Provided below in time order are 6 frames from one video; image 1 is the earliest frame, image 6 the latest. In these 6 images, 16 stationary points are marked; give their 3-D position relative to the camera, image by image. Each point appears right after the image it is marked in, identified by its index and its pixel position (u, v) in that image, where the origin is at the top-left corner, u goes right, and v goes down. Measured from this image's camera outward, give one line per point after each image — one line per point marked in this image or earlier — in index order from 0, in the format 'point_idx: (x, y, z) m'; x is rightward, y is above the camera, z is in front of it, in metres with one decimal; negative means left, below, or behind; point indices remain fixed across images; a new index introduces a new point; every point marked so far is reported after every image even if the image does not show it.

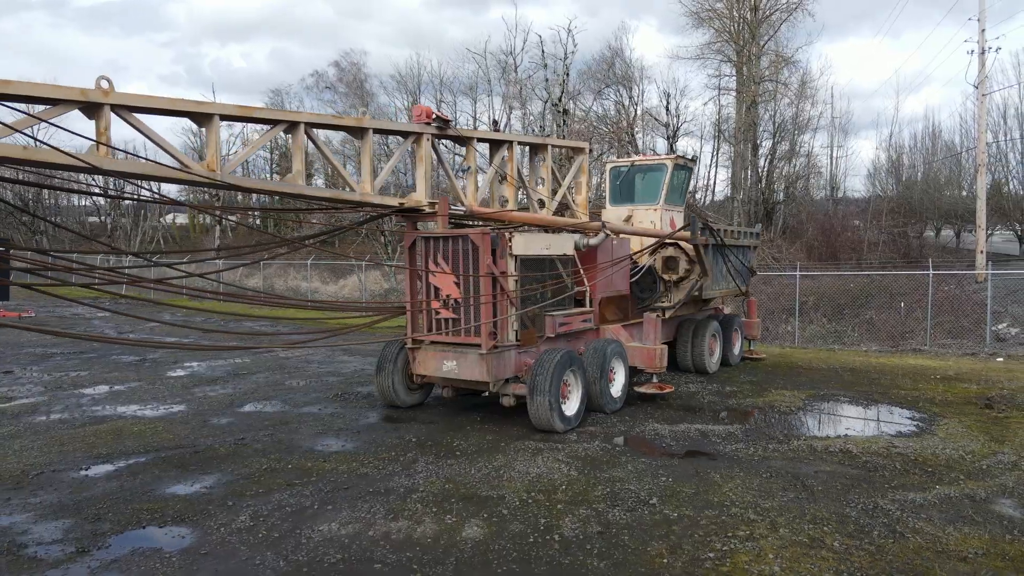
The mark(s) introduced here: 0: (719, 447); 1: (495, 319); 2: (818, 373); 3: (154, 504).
0: (+2.1, -1.5, +6.4) m
1: (-0.2, -0.3, +6.9) m
2: (+5.4, -1.5, +11.6) m
3: (-2.4, -1.5, +4.5) m
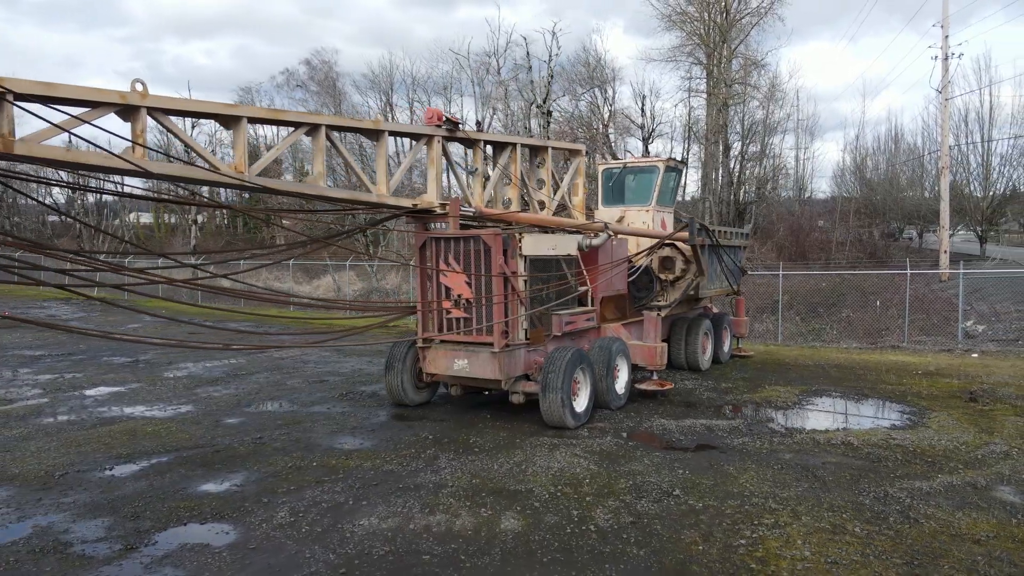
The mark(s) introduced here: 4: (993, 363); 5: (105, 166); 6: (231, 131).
0: (+2.2, -1.5, +6.7) m
1: (-0.1, -0.3, +7.1) m
2: (+5.3, -1.5, +11.9) m
3: (-2.2, -1.5, +4.5) m
4: (+9.6, -1.5, +13.2) m
5: (-2.5, +0.7, +4.1) m
6: (-2.2, +1.2, +5.1) m
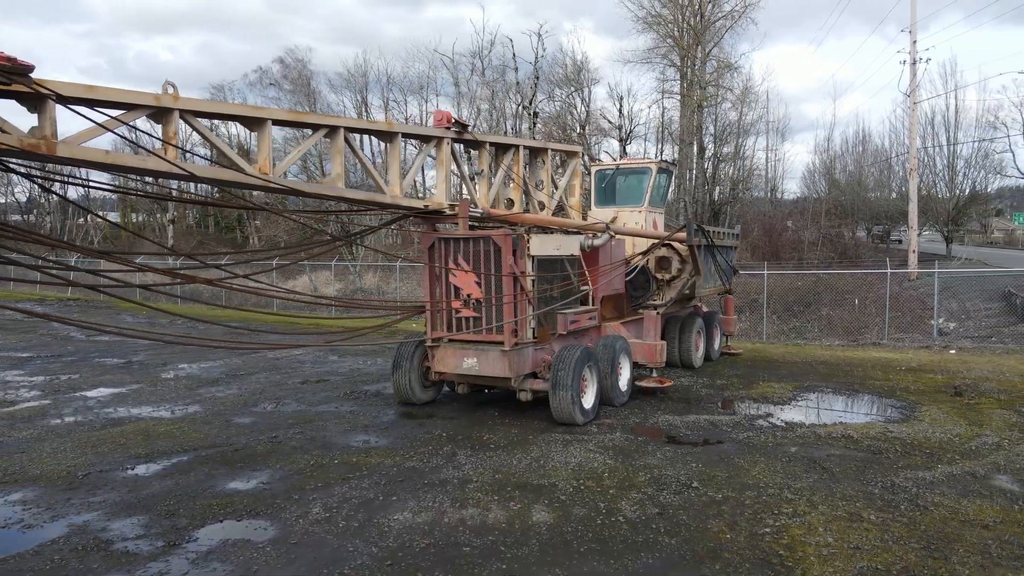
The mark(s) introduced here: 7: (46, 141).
0: (+2.3, -1.5, +6.9) m
1: (0.0, -0.3, +7.2) m
2: (+5.2, -1.5, +12.2) m
3: (-2.0, -1.5, +4.6) m
4: (+9.5, -1.5, +13.6) m
5: (-2.3, +0.7, +4.1) m
6: (-2.0, +1.2, +5.1) m
7: (-2.6, +0.8, +3.7) m
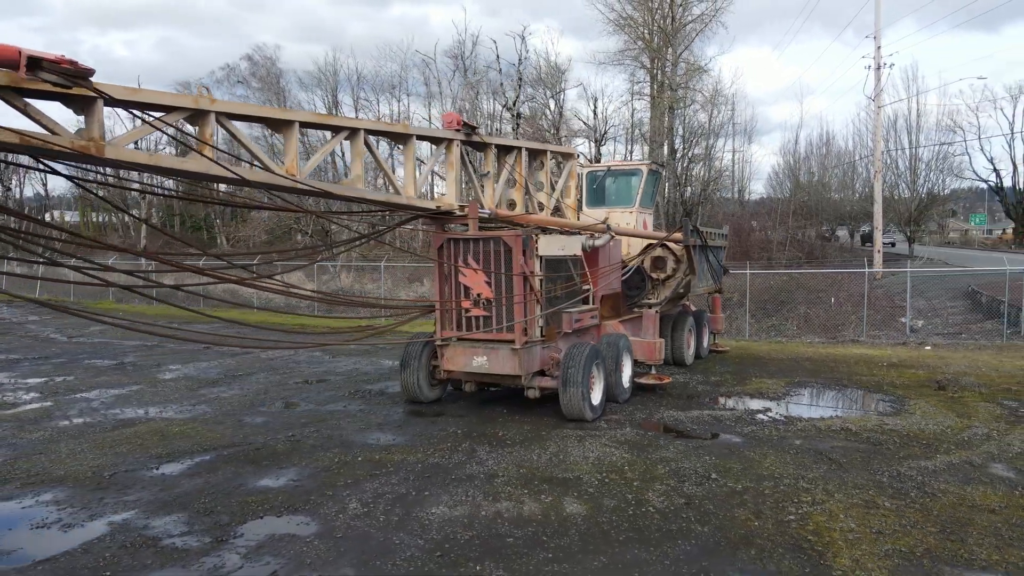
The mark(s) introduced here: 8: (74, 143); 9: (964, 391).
0: (+2.4, -1.5, +7.1) m
1: (+0.2, -0.3, +7.3) m
2: (+5.1, -1.4, +12.5) m
3: (-1.8, -1.5, +4.6) m
4: (+9.3, -1.5, +14.2) m
5: (-2.1, +0.7, +4.1) m
6: (-1.8, +1.2, +5.2) m
7: (-2.3, +0.8, +3.7) m
8: (-2.4, +0.8, +3.6) m
9: (+6.5, -1.5, +9.5) m
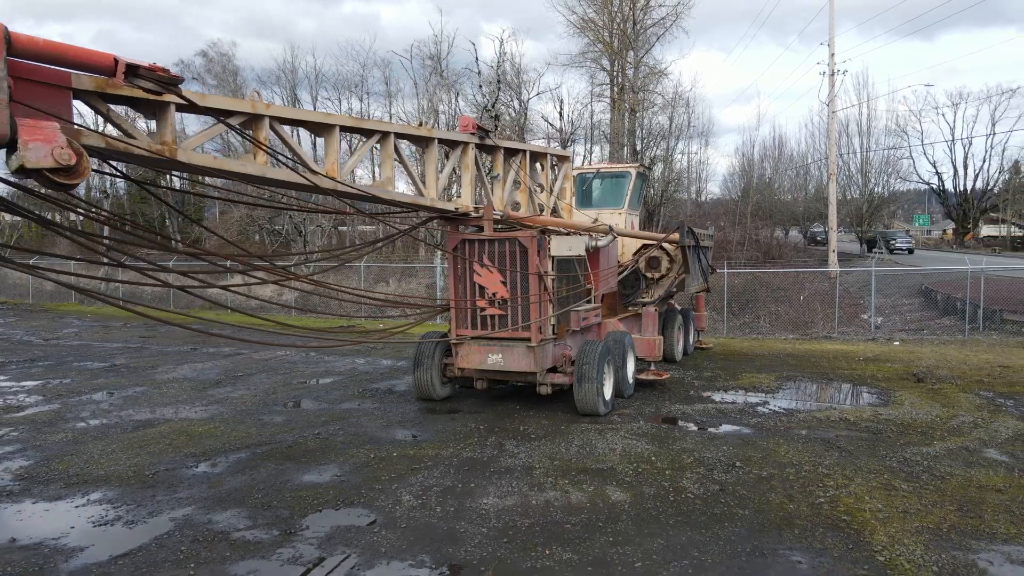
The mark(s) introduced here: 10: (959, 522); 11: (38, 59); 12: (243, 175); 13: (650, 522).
0: (+2.6, -1.5, +7.4) m
1: (+0.3, -0.3, +7.5) m
2: (+5.0, -1.4, +13.0) m
3: (-1.5, -1.5, +4.7) m
4: (+9.1, -1.4, +14.9) m
5: (-1.7, +0.8, +4.2) m
6: (-1.5, +1.2, +5.3) m
7: (-2.0, +0.8, +3.8) m
8: (-2.0, +0.8, +3.7) m
9: (+6.5, -1.4, +10.0) m
10: (+2.8, -1.5, +4.2) m
11: (-2.1, +1.0, +3.0) m
12: (-1.8, +0.8, +4.3) m
13: (+0.9, -1.5, +4.2) m
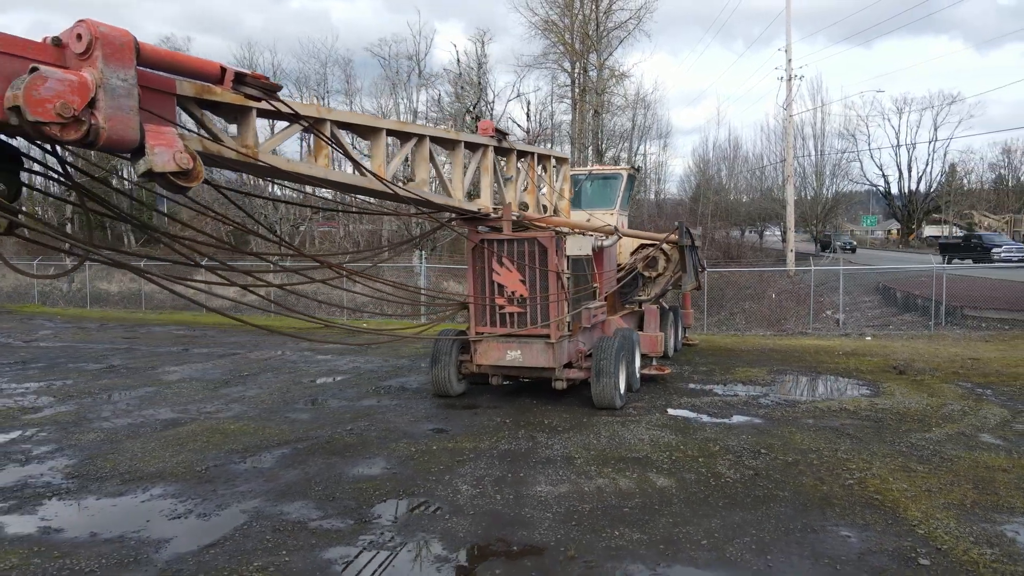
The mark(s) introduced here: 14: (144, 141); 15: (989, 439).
0: (+2.8, -1.5, +7.8) m
1: (+0.5, -0.3, +7.8) m
2: (+4.9, -1.4, +13.5) m
3: (-1.1, -1.4, +4.9) m
4: (+8.9, -1.4, +15.6) m
5: (-1.3, +0.8, +4.4) m
6: (-1.2, +1.2, +5.4) m
7: (-1.5, +0.8, +3.9) m
8: (-1.6, +0.8, +3.8) m
9: (+6.6, -1.4, +10.6) m
10: (+3.2, -1.5, +4.6) m
11: (-1.7, +1.0, +3.1) m
12: (-1.4, +0.8, +4.5) m
13: (+1.3, -1.5, +4.5) m
14: (-1.7, +0.7, +3.0) m
15: (+4.7, -1.5, +6.4) m
